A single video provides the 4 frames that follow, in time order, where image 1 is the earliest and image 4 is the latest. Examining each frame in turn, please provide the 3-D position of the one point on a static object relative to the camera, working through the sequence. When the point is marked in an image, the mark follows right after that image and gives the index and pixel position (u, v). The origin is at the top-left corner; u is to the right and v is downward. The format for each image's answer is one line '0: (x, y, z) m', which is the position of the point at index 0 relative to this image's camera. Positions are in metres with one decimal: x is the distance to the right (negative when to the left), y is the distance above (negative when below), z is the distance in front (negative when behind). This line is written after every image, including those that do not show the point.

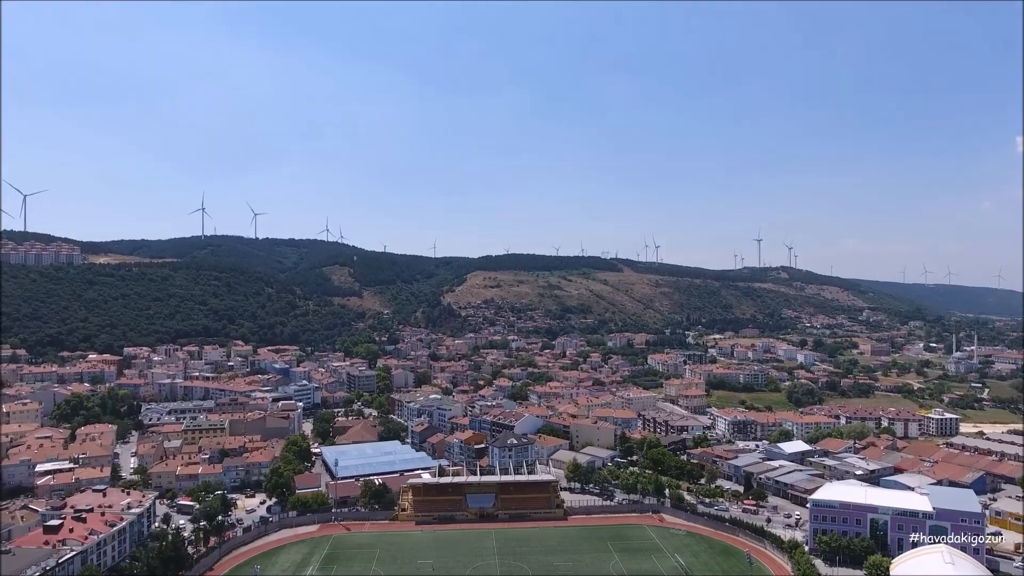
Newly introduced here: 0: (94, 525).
0: (-11.9, -6.8, +19.4) m
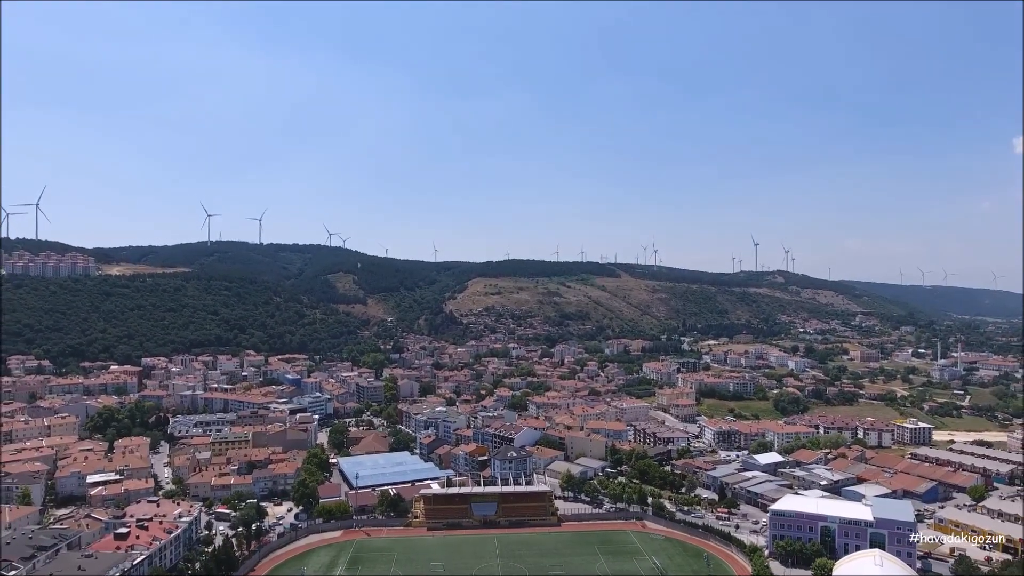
0: (-11.9, -8.2, +22.5) m
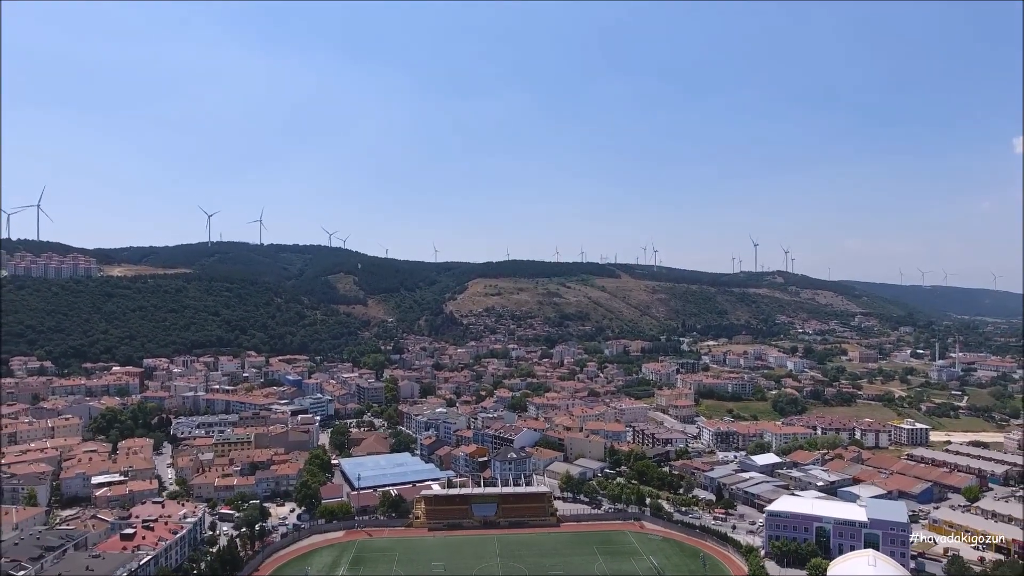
0: (-11.9, -8.3, +22.9) m
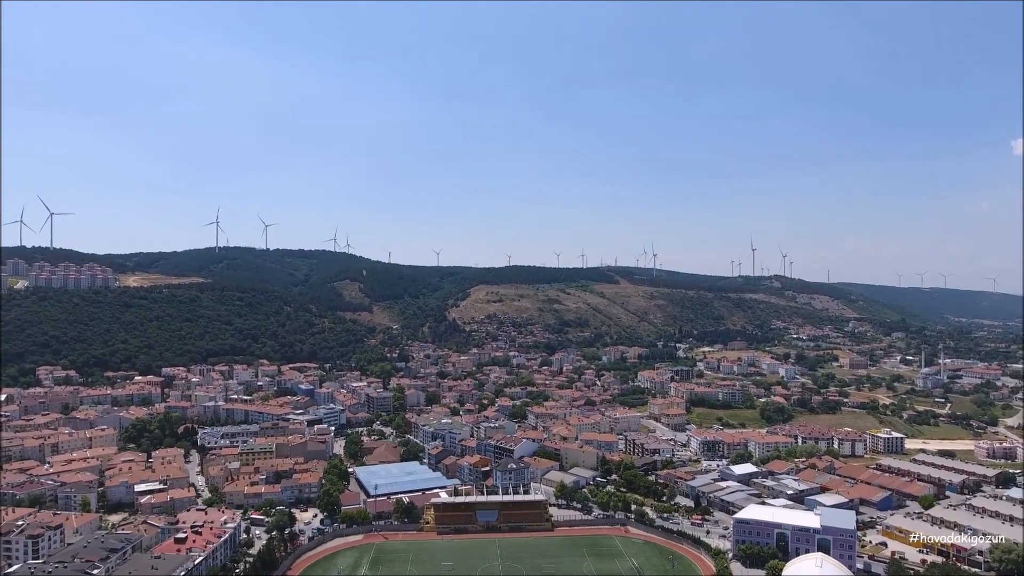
0: (-11.9, -9.7, +26.3) m
